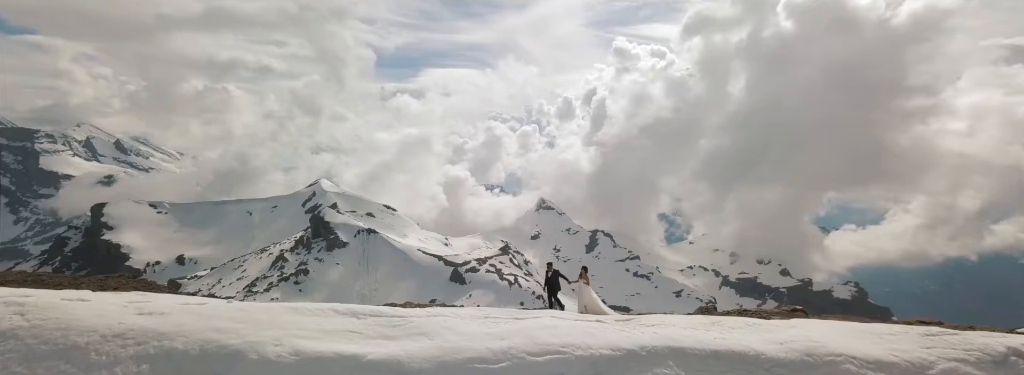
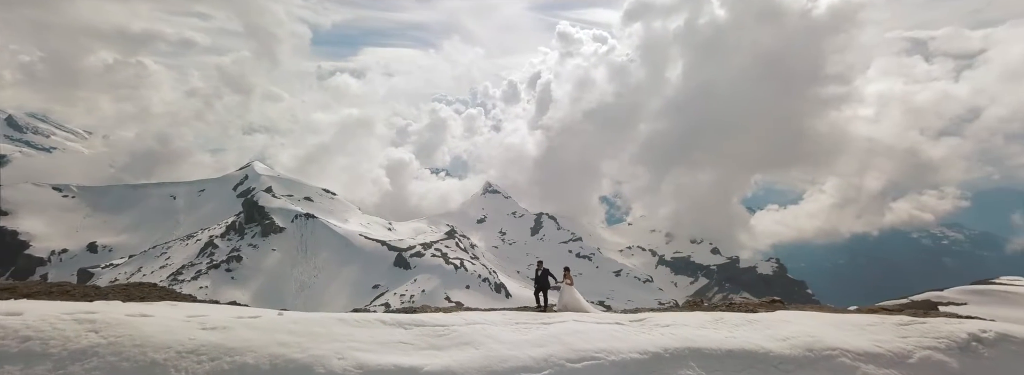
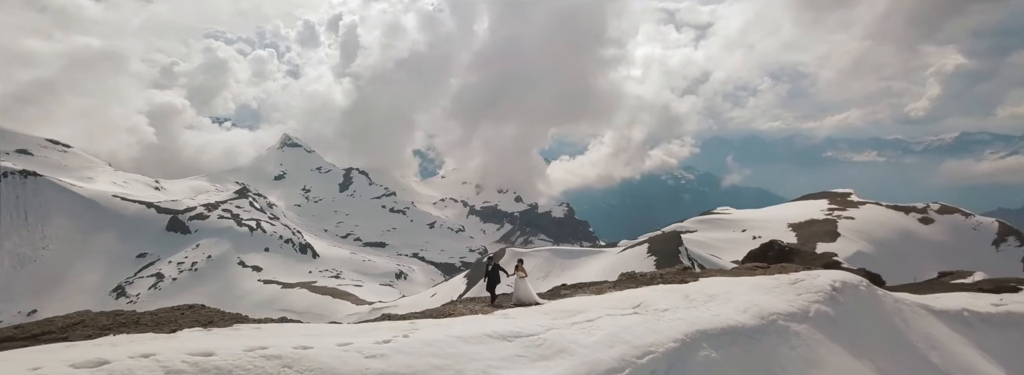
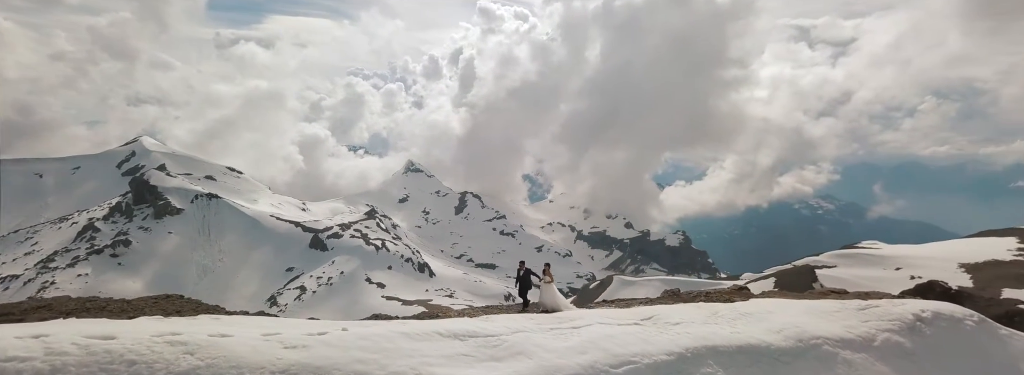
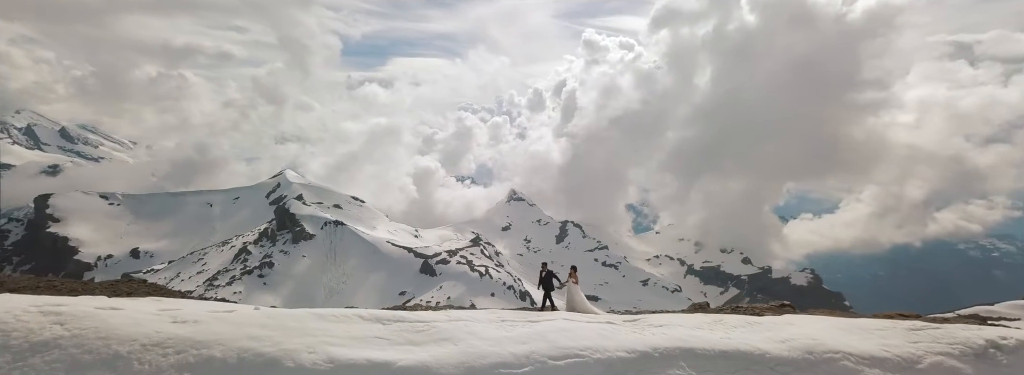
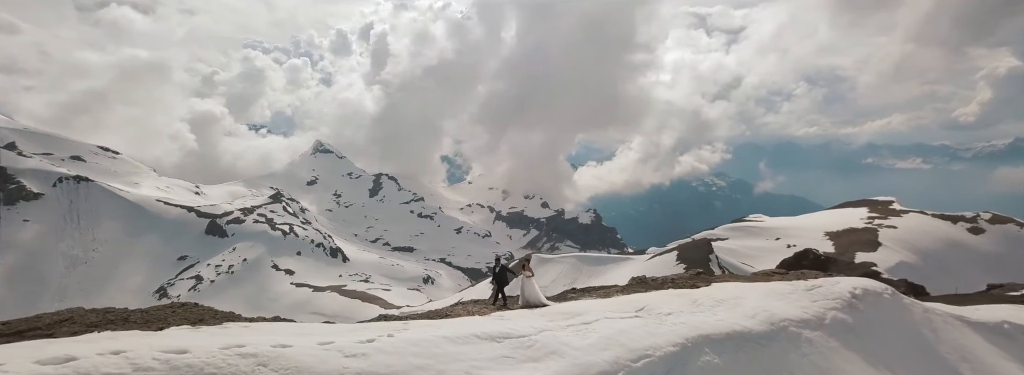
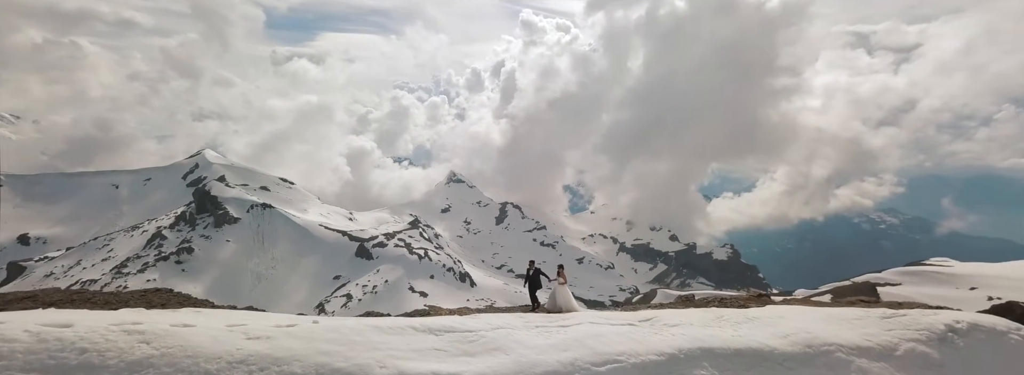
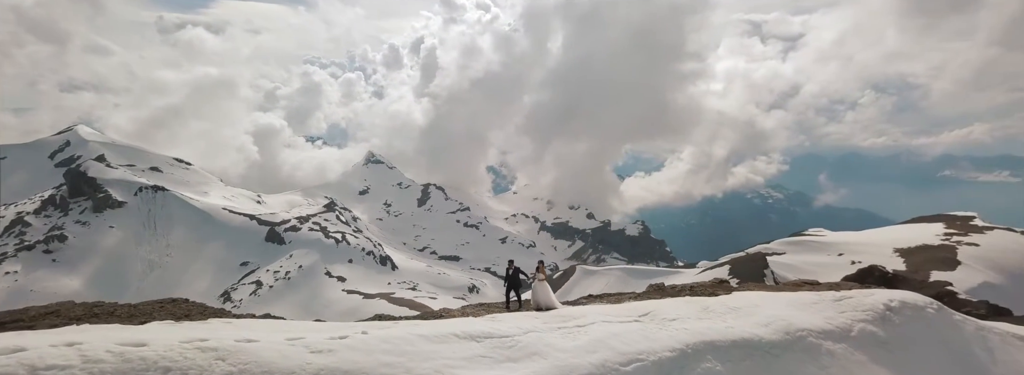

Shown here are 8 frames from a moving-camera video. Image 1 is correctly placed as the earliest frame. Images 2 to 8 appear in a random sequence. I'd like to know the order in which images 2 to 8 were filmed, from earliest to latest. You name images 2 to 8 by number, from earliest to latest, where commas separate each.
5, 2, 7, 4, 8, 6, 3
